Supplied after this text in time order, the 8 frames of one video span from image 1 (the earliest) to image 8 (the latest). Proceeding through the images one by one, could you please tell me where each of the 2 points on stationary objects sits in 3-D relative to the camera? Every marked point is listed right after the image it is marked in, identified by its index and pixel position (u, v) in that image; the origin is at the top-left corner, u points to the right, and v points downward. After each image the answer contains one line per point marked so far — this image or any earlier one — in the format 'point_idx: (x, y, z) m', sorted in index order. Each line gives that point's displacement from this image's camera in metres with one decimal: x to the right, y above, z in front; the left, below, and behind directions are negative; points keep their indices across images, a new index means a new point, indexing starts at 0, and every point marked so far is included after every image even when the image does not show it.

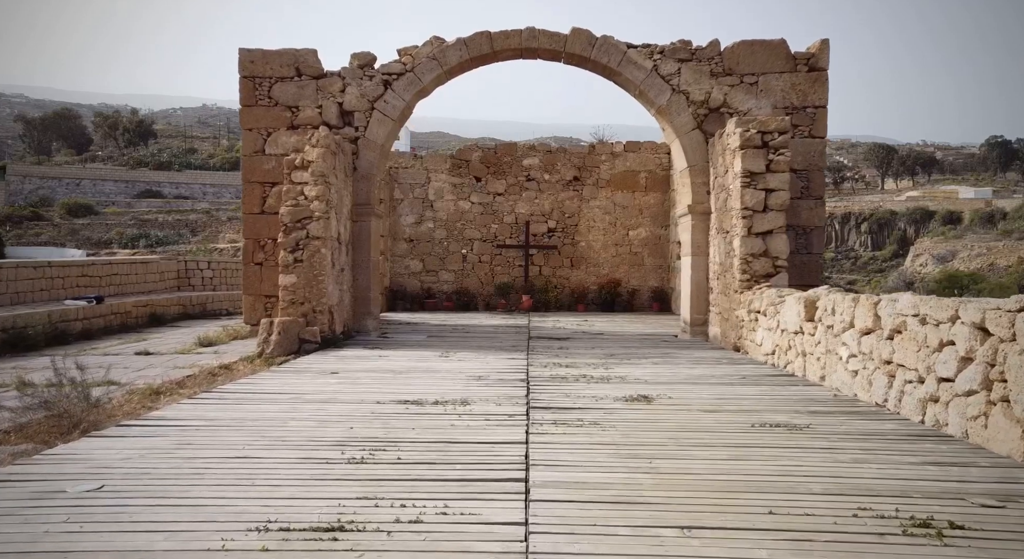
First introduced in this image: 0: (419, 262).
0: (-1.4, +0.3, +12.8) m
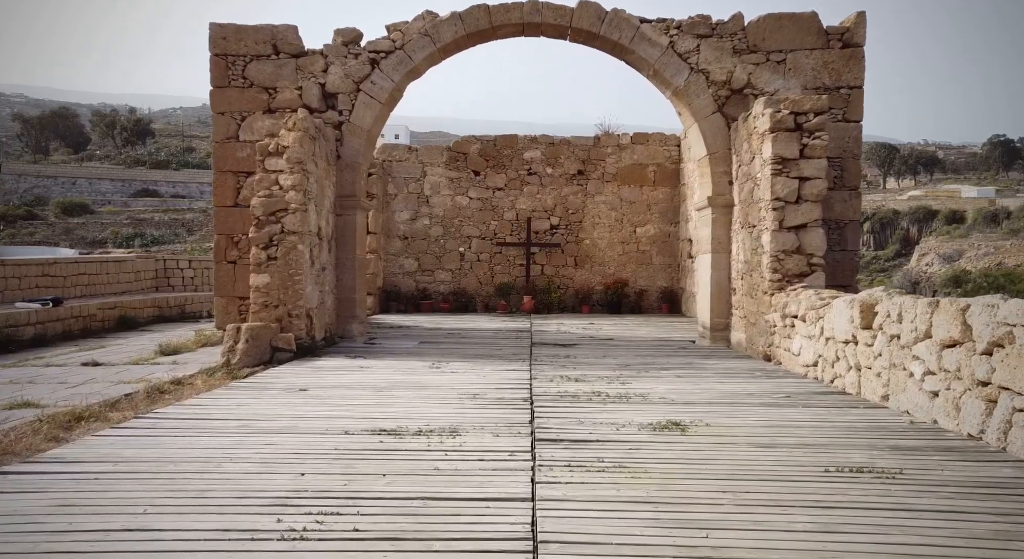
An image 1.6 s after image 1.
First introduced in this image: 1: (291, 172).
0: (-1.4, +0.3, +12.0) m
1: (-1.7, +0.8, +6.3) m
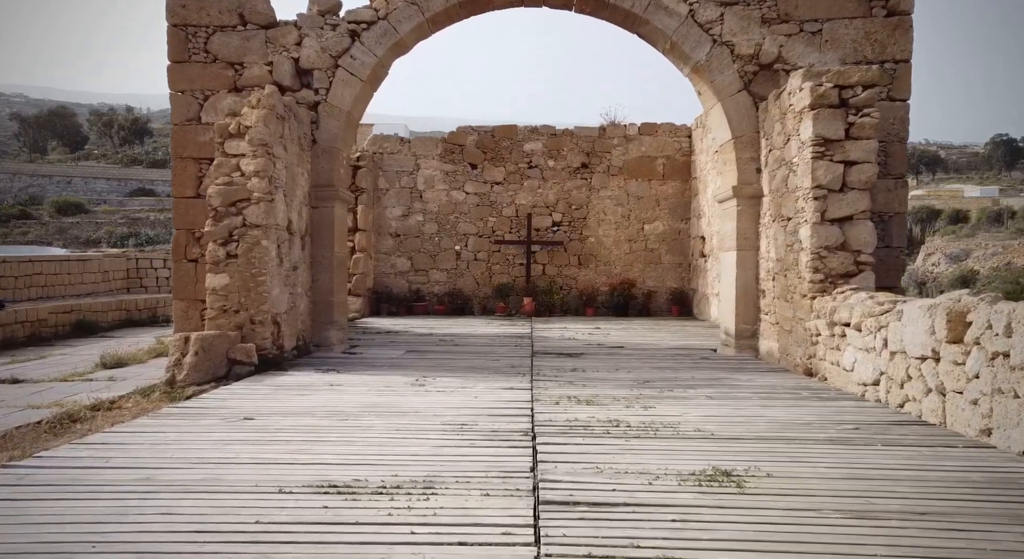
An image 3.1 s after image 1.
0: (-1.4, +0.3, +11.2) m
1: (-1.7, +0.8, +5.4) m
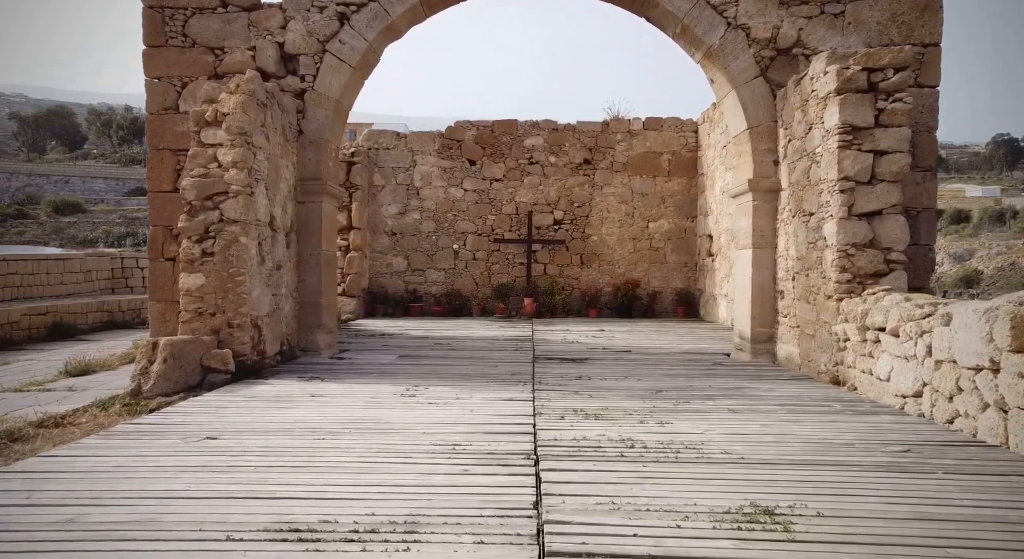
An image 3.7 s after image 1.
0: (-1.4, +0.3, +10.8) m
1: (-1.7, +0.8, +5.0) m
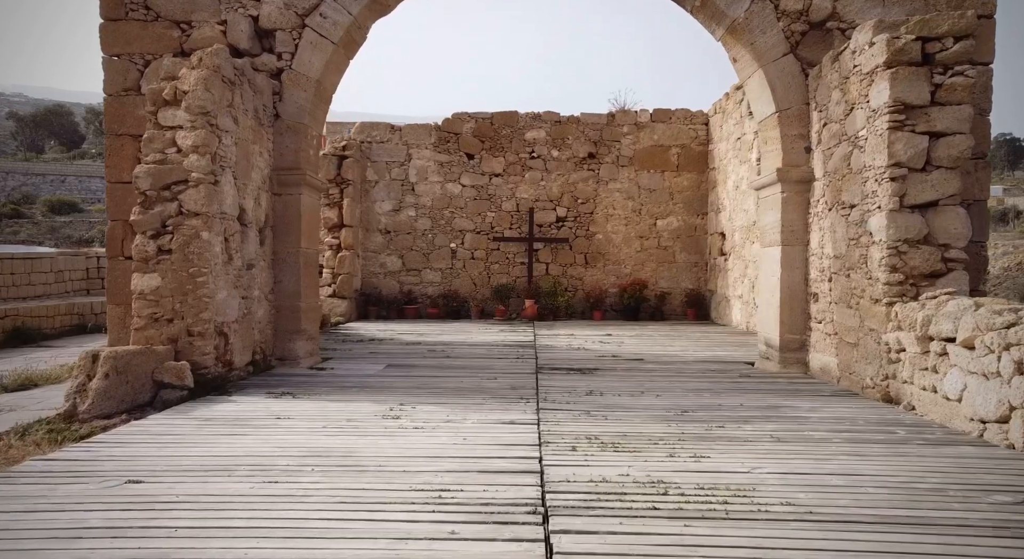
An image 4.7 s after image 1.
0: (-1.4, +0.3, +10.1) m
1: (-1.7, +0.8, +4.4) m
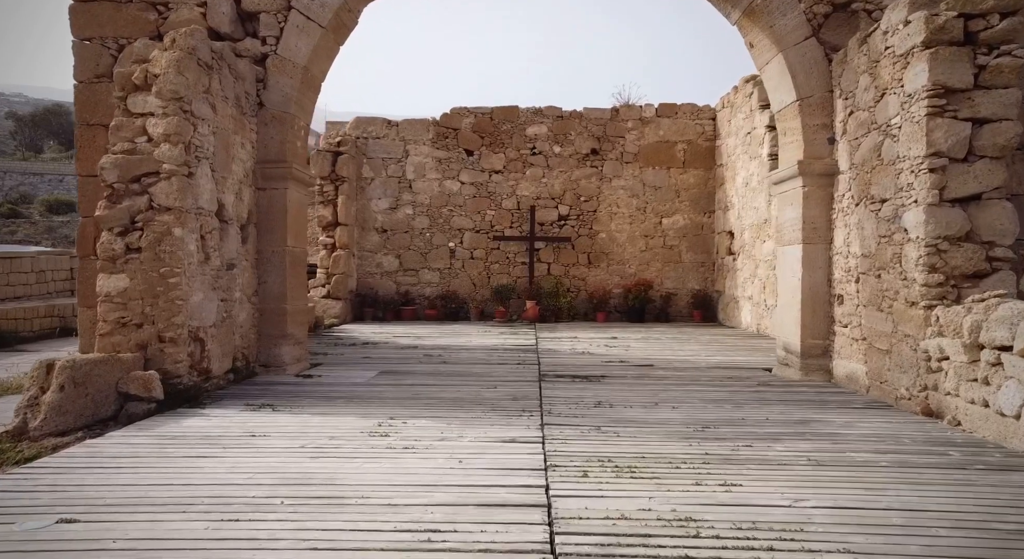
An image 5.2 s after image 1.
0: (-1.4, +0.3, +9.8) m
1: (-1.7, +0.8, +4.0) m
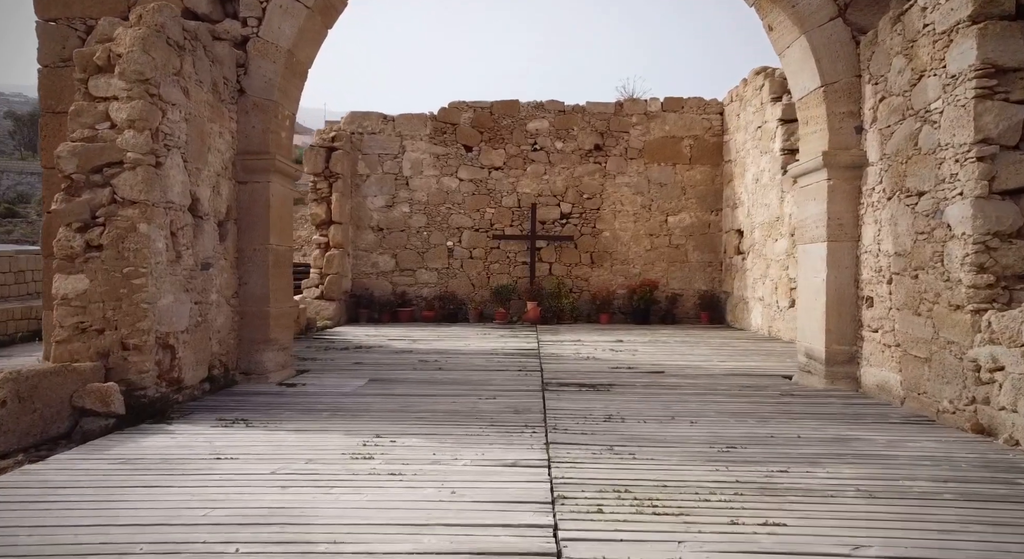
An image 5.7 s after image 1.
0: (-1.4, +0.3, +9.4) m
1: (-1.7, +0.8, +3.6) m
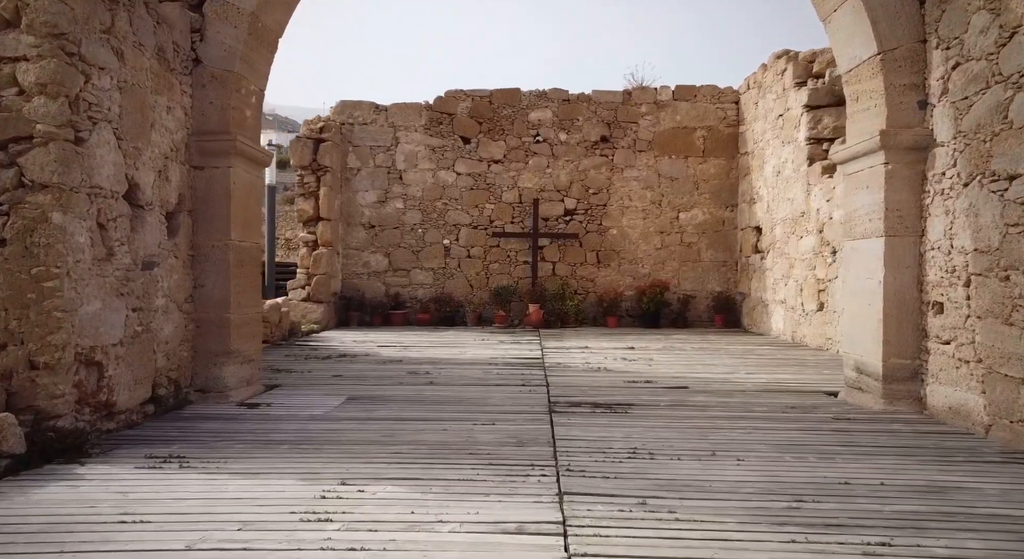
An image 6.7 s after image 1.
0: (-1.4, +0.2, +8.7) m
1: (-1.7, +0.8, +2.9) m
